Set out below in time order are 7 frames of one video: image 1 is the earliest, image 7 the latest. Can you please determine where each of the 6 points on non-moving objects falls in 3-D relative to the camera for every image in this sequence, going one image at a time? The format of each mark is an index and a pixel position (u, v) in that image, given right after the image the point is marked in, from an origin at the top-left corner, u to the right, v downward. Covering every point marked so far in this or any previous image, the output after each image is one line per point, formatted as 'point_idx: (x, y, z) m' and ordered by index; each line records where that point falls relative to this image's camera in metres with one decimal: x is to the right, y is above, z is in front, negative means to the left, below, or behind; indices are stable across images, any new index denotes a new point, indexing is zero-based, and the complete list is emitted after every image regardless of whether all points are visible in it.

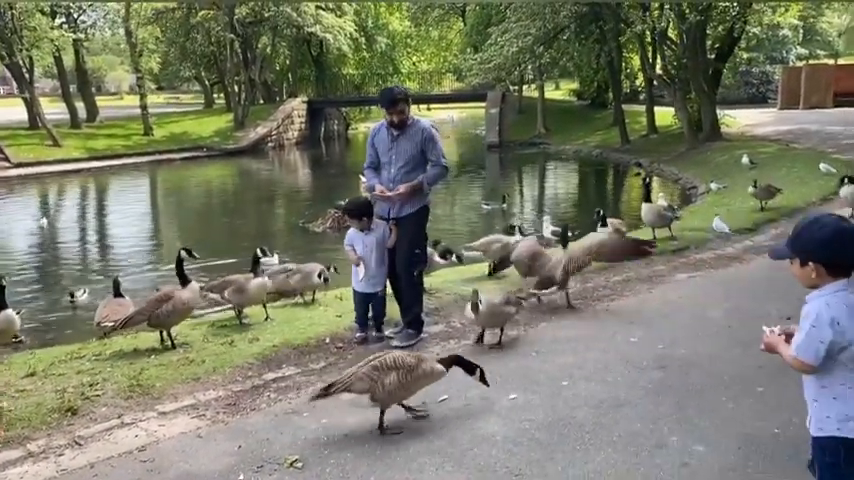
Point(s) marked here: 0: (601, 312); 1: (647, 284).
0: (+1.9, -0.8, +7.9) m
1: (+2.7, -0.6, +9.0) m
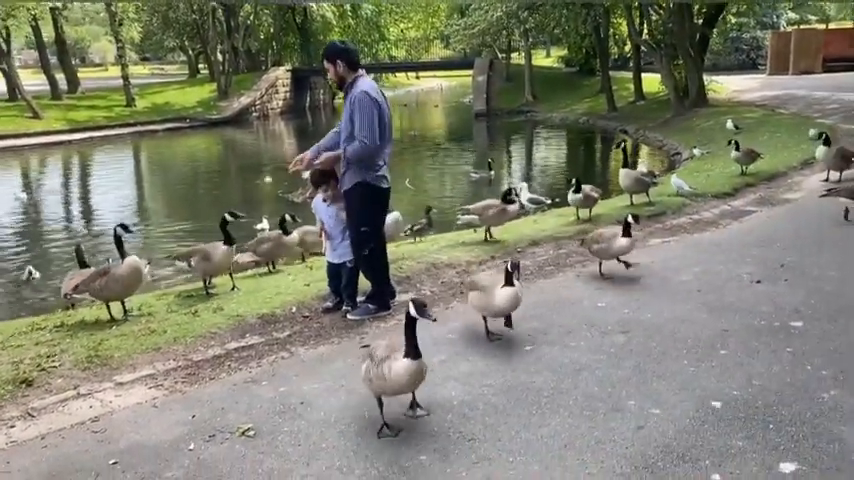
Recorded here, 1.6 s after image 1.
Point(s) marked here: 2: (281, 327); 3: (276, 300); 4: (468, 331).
0: (+1.5, -0.4, +7.9) m
1: (+2.3, -0.1, +8.9) m
2: (-1.3, -0.8, +6.6) m
3: (-1.5, -0.6, +7.2) m
4: (+0.3, -0.8, +6.2) m
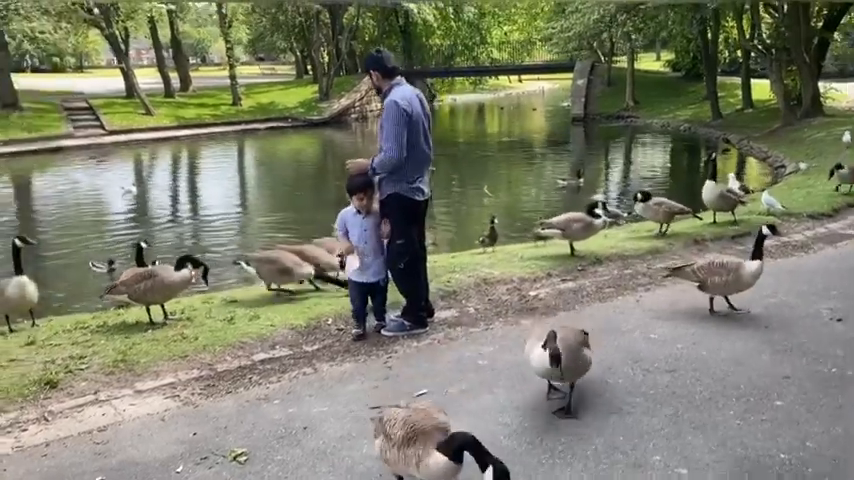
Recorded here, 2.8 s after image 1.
0: (+2.0, -0.6, +7.3) m
1: (+2.9, -0.4, +8.2) m
2: (-1.0, -0.9, +6.4) m
3: (-1.1, -0.7, +7.0) m
4: (+0.6, -0.9, +5.8) m
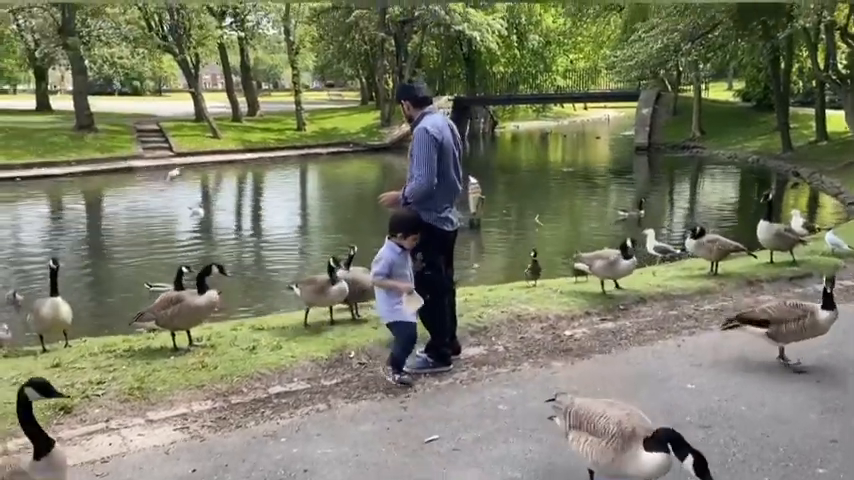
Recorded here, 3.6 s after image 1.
0: (+2.3, -1.0, +6.8) m
1: (+3.3, -0.8, +7.7) m
2: (-0.8, -1.1, +6.2) m
3: (-0.8, -1.0, +6.9) m
4: (+0.7, -1.2, +5.5) m
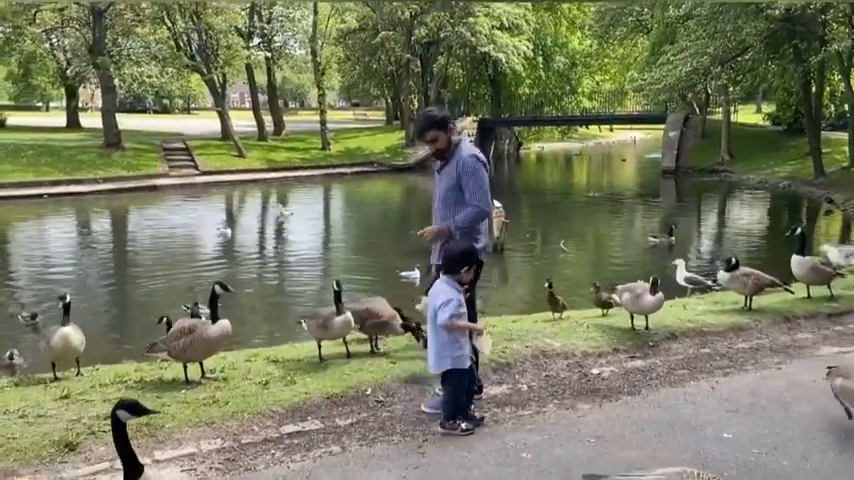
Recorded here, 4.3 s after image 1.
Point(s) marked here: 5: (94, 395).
0: (+2.4, -1.3, +6.5) m
1: (+3.5, -1.2, +7.3) m
2: (-0.7, -1.4, +6.0) m
3: (-0.6, -1.3, +6.6) m
4: (+0.8, -1.5, +5.2) m
5: (-2.9, -1.3, +6.4) m
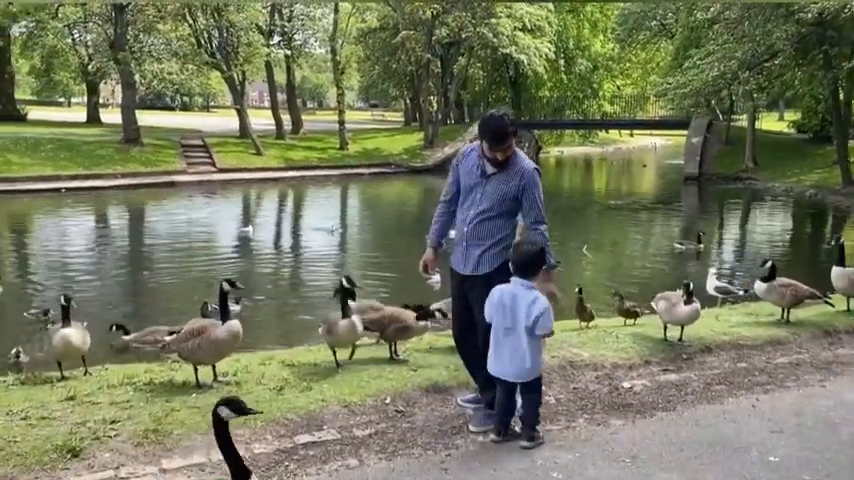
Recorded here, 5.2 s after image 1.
0: (+2.6, -1.4, +6.1) m
1: (+3.7, -1.3, +6.9) m
2: (-0.5, -1.4, +5.7) m
3: (-0.5, -1.3, +6.3) m
4: (+1.0, -1.5, +4.8) m
5: (-2.7, -1.3, +6.1) m
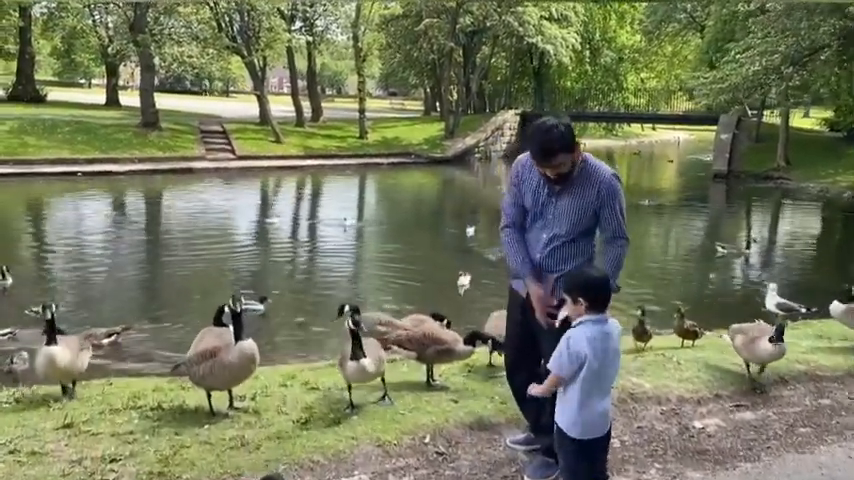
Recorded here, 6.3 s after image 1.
0: (+2.9, -1.6, +5.3) m
1: (+4.0, -1.5, +6.1) m
2: (-0.2, -1.5, +4.9) m
3: (-0.1, -1.4, +5.5) m
4: (+1.3, -1.7, +4.0) m
5: (-2.4, -1.3, +5.3) m
